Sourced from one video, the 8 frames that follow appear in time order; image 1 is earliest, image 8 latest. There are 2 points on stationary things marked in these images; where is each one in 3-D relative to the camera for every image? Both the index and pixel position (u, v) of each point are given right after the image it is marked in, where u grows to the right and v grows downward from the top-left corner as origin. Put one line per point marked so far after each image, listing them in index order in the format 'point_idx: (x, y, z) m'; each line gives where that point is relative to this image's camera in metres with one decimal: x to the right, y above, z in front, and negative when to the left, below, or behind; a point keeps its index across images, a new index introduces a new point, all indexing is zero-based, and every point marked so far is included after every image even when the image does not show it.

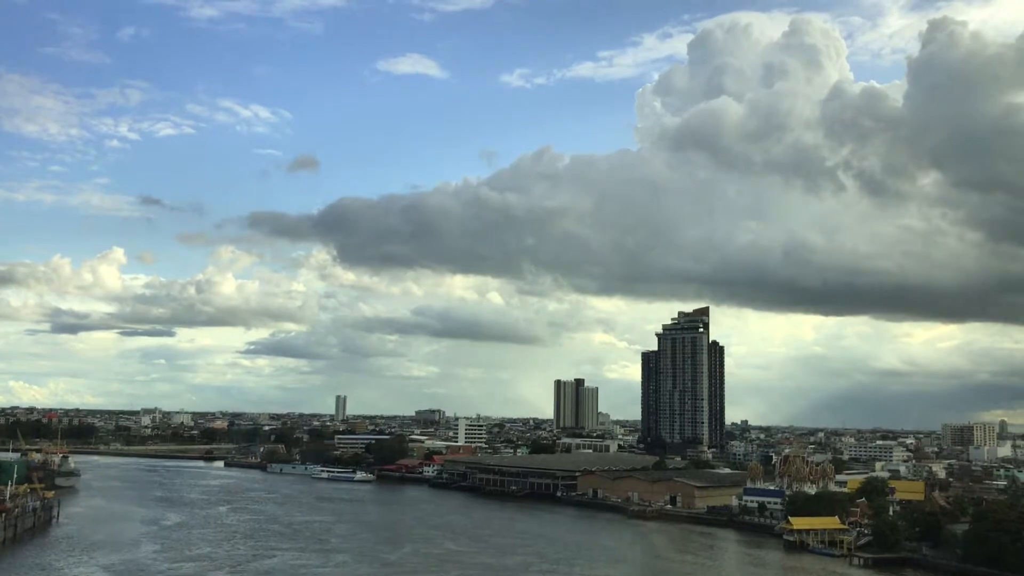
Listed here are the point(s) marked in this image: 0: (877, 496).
0: (+6.9, -3.9, +17.5) m
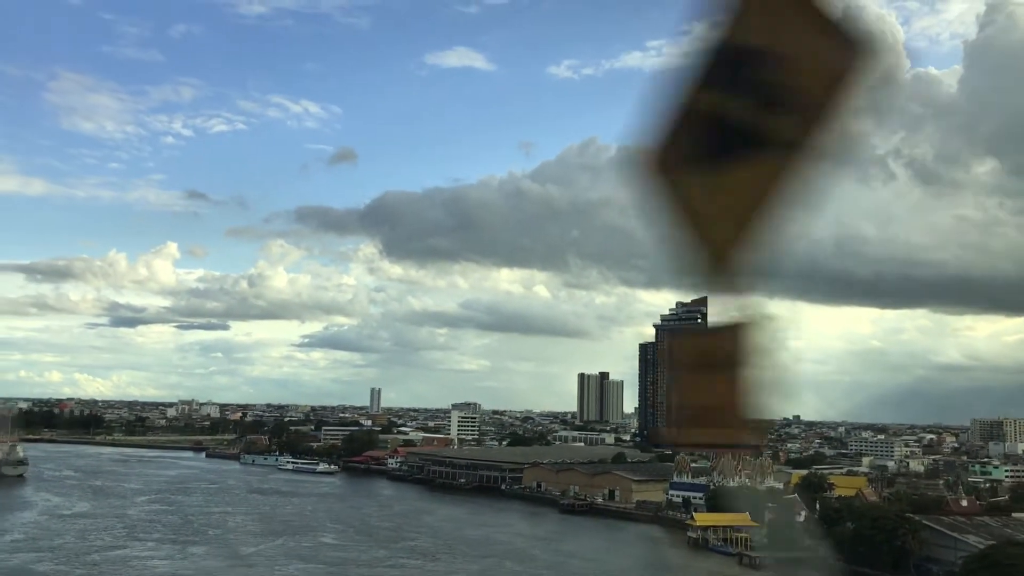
0: (+5.4, -3.6, +16.4) m
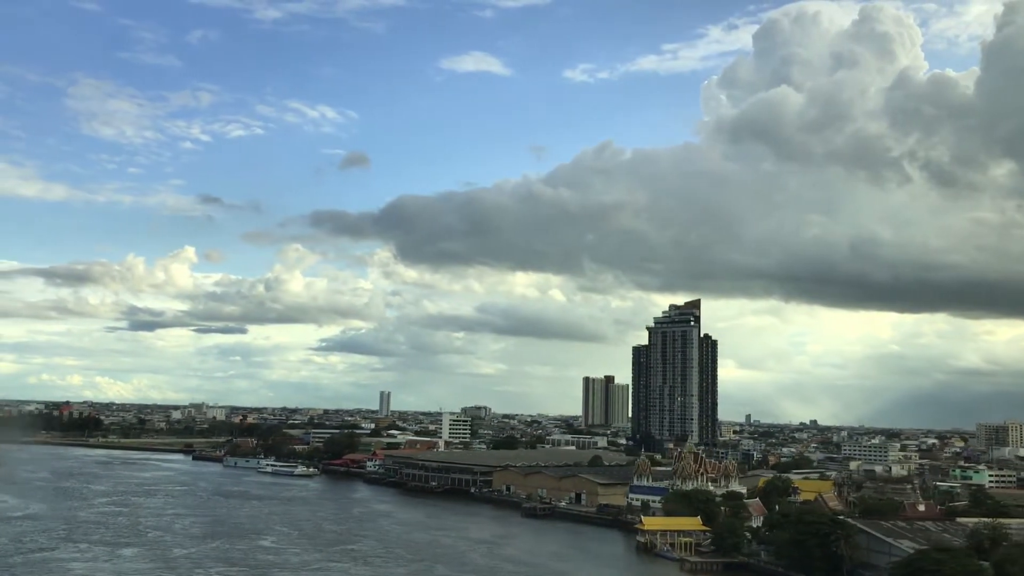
0: (+4.6, -3.6, +16.1) m
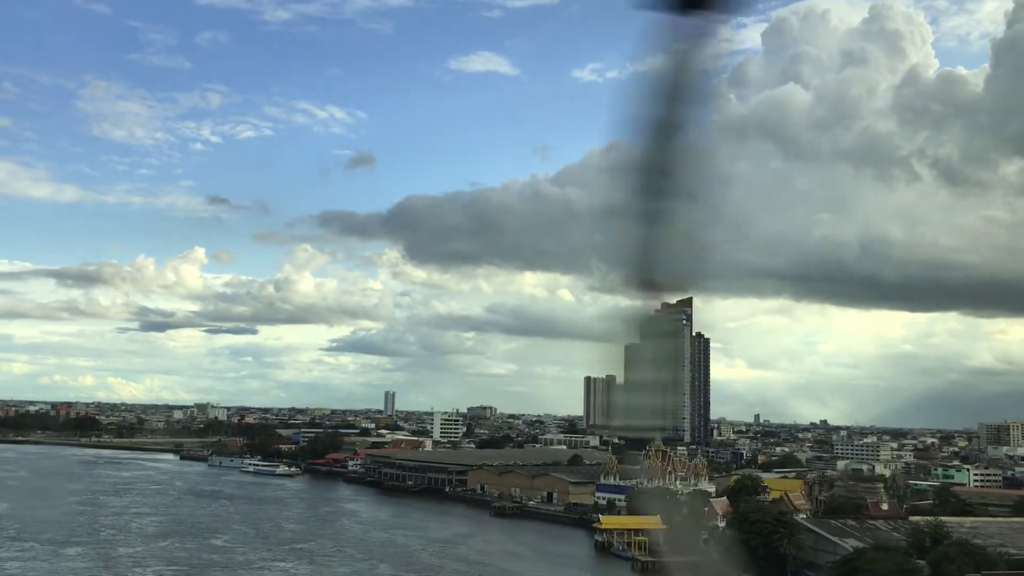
0: (+3.9, -3.6, +15.8) m
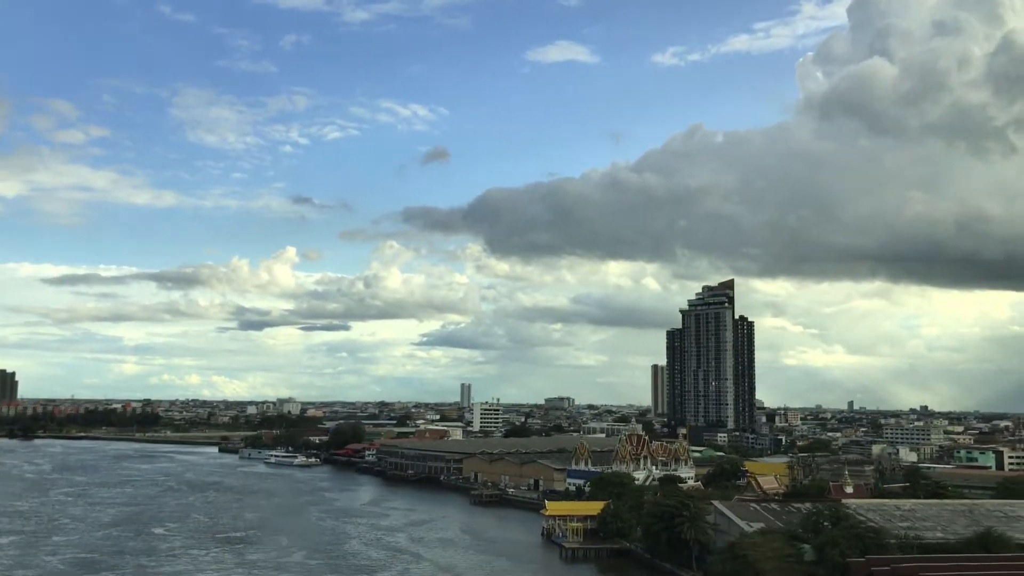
0: (+3.3, -3.2, +15.1) m
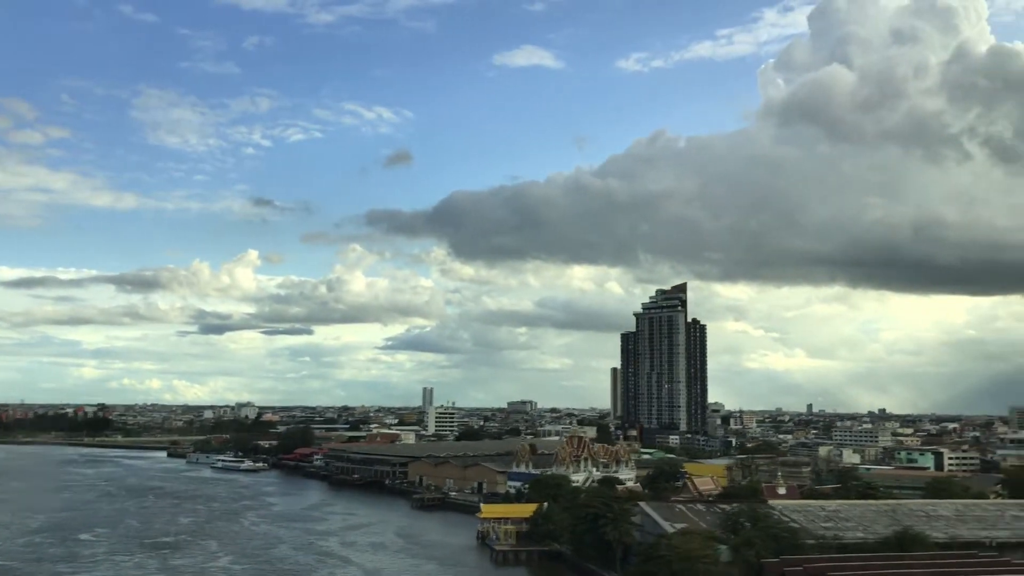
0: (+2.3, -3.2, +15.1) m
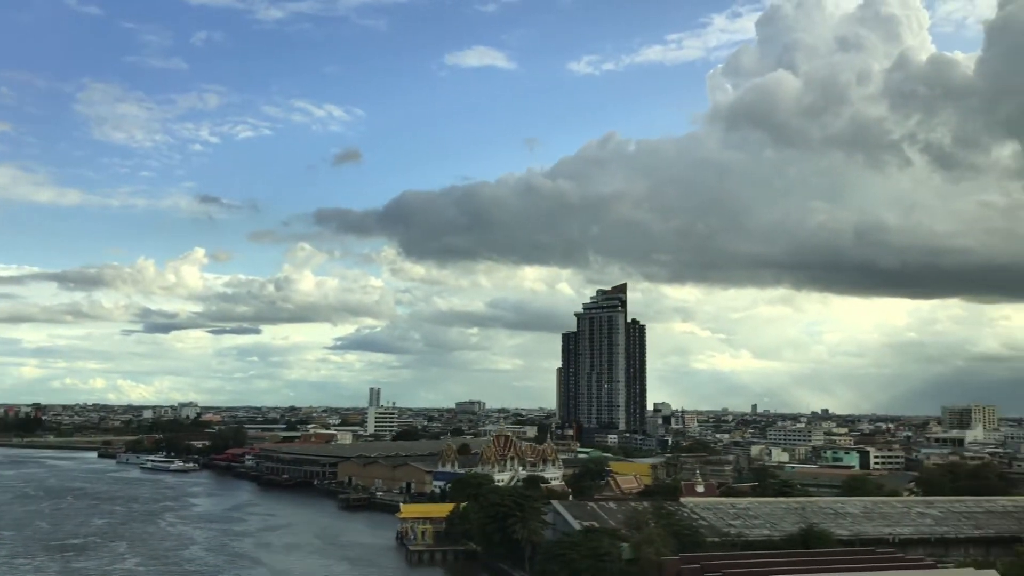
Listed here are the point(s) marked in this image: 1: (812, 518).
0: (+1.1, -3.2, +15.1) m
1: (+3.3, -2.5, +10.1) m
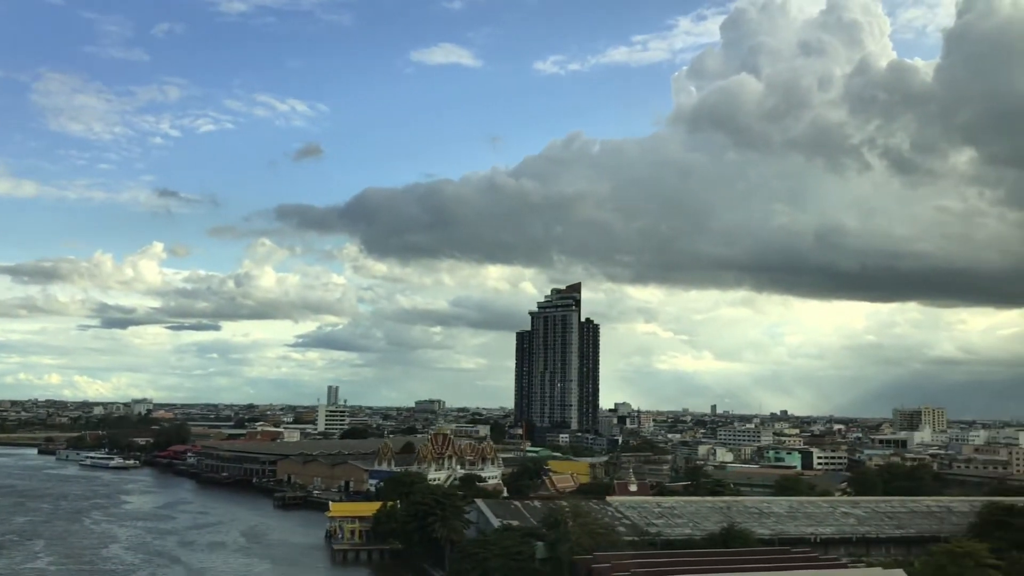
0: (0.0, -3.1, +15.0) m
1: (+2.4, -2.5, +10.0) m
